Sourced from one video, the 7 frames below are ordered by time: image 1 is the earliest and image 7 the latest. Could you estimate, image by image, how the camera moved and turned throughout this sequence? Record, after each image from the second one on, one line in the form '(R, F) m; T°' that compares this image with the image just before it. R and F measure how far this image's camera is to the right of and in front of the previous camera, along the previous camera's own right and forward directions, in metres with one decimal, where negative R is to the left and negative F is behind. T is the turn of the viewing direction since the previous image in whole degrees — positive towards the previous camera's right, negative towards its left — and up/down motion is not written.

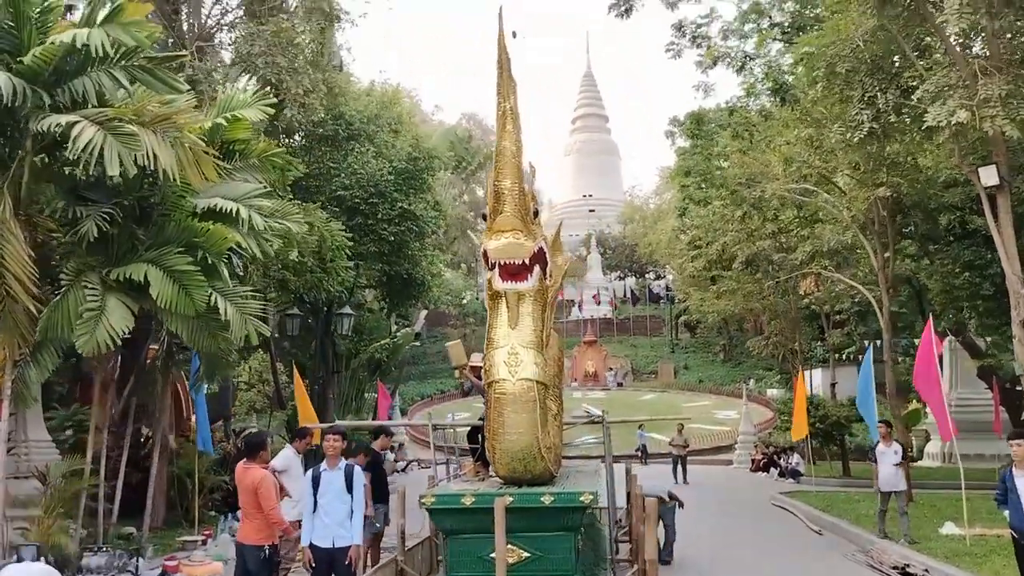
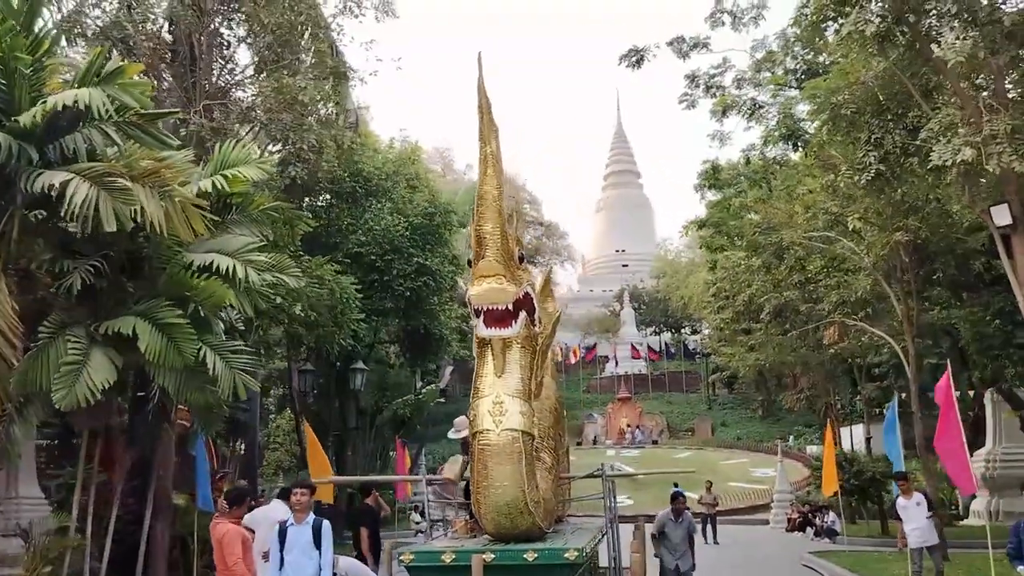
(+0.4, +0.2) m; -3°
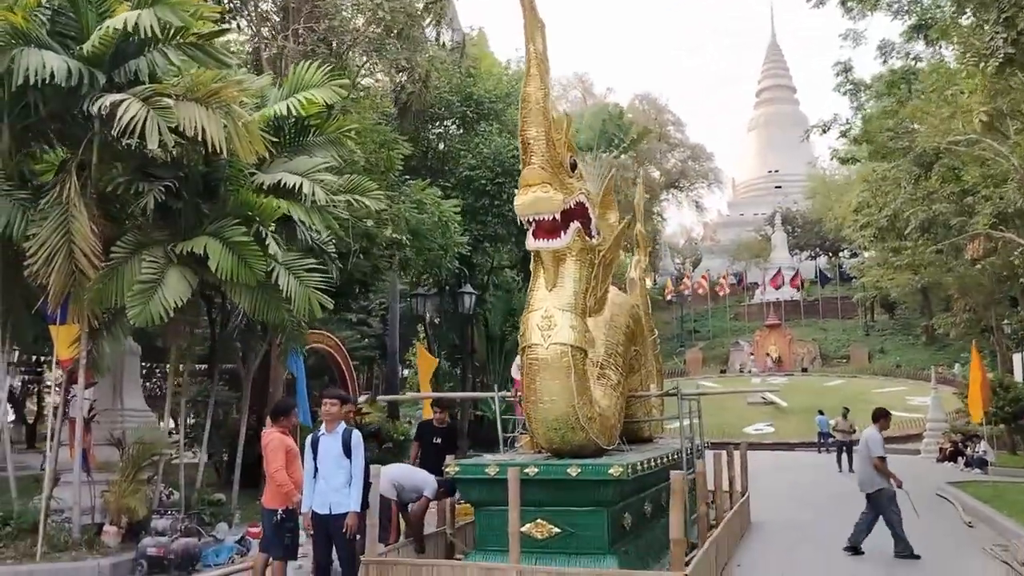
(+0.8, +0.4) m; -10°
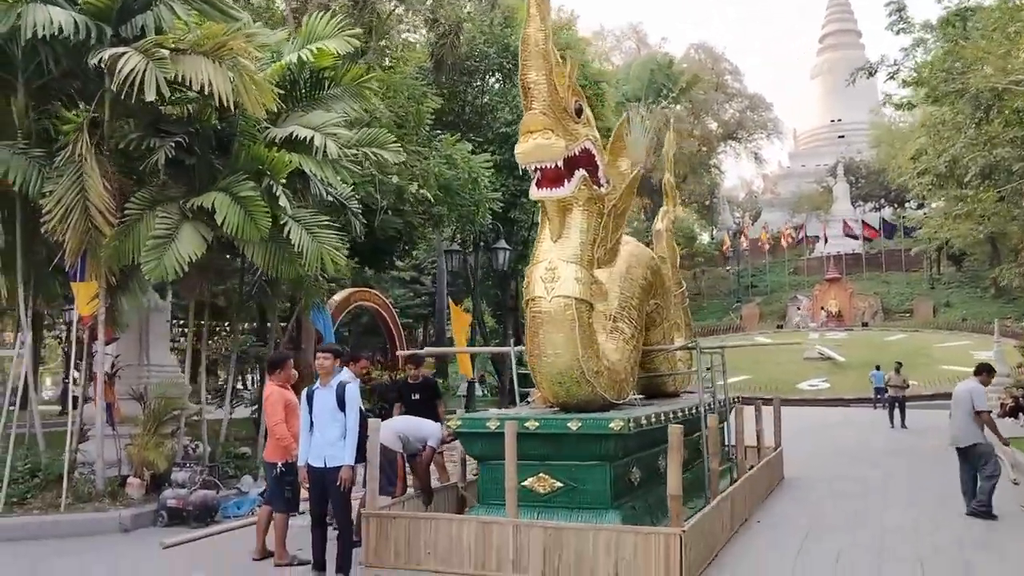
(+0.4, +0.2) m; -4°
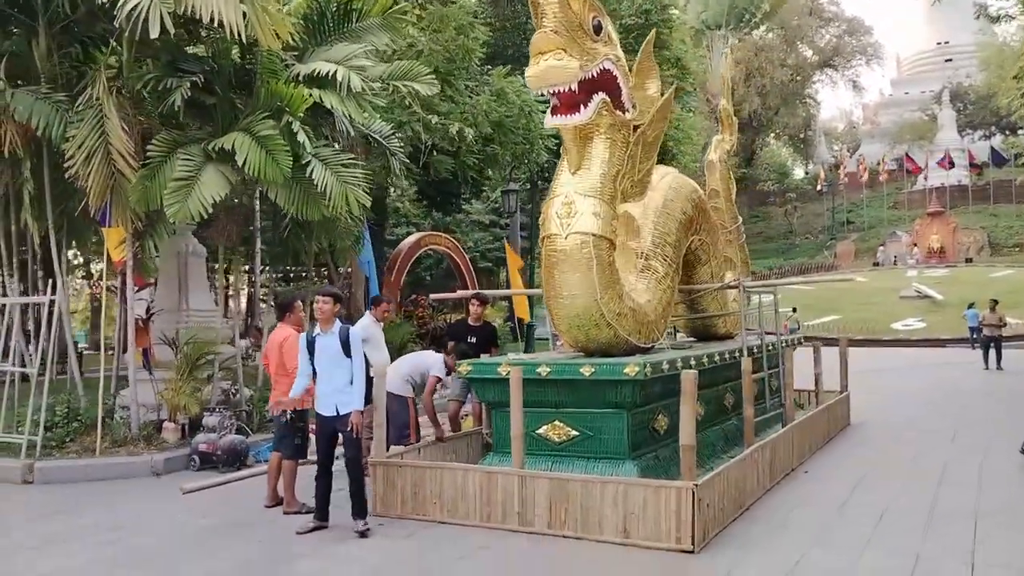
(+0.5, +0.4) m; -6°
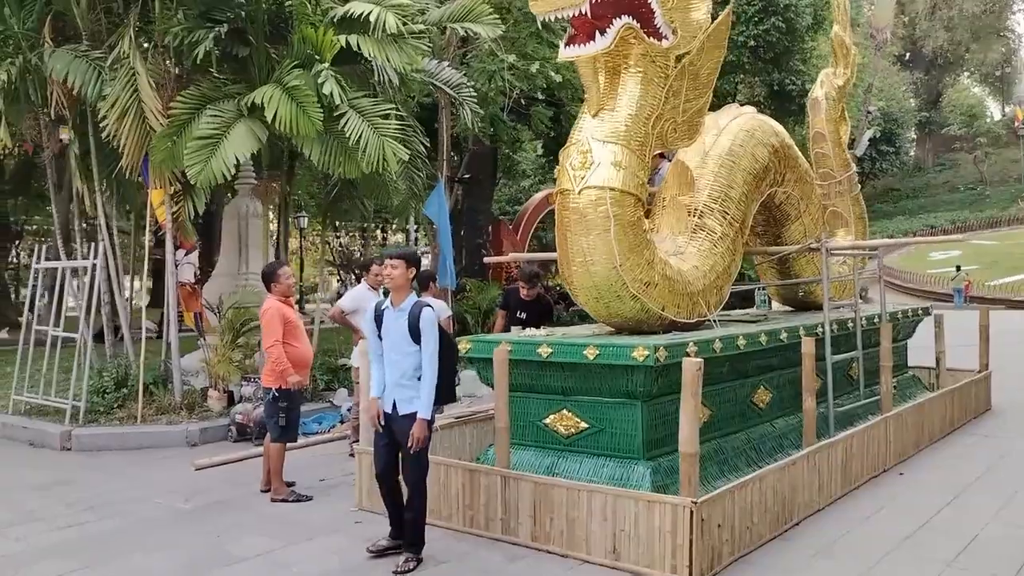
(+0.9, +1.0) m; -11°
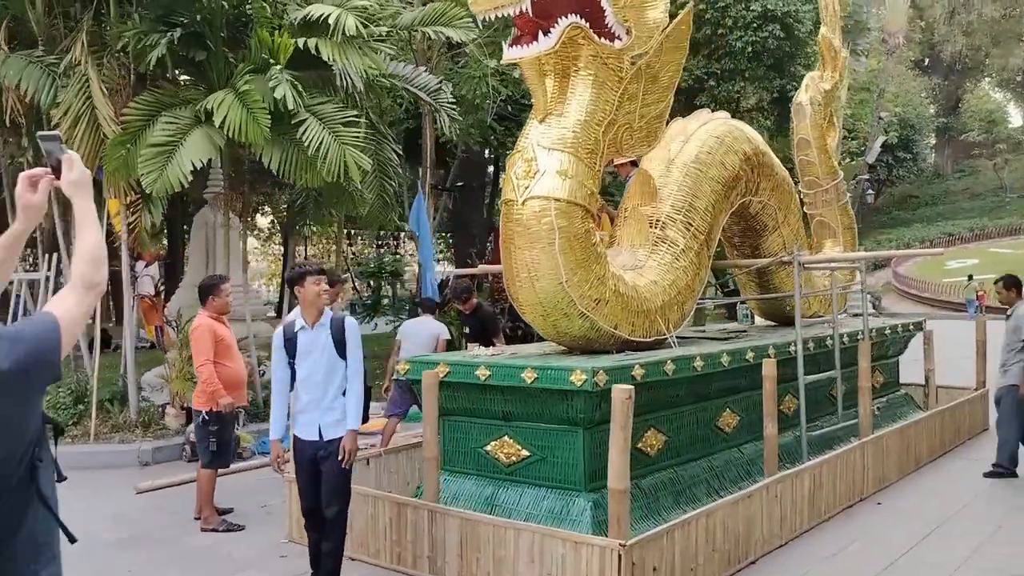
(+0.4, +0.3) m; -1°
